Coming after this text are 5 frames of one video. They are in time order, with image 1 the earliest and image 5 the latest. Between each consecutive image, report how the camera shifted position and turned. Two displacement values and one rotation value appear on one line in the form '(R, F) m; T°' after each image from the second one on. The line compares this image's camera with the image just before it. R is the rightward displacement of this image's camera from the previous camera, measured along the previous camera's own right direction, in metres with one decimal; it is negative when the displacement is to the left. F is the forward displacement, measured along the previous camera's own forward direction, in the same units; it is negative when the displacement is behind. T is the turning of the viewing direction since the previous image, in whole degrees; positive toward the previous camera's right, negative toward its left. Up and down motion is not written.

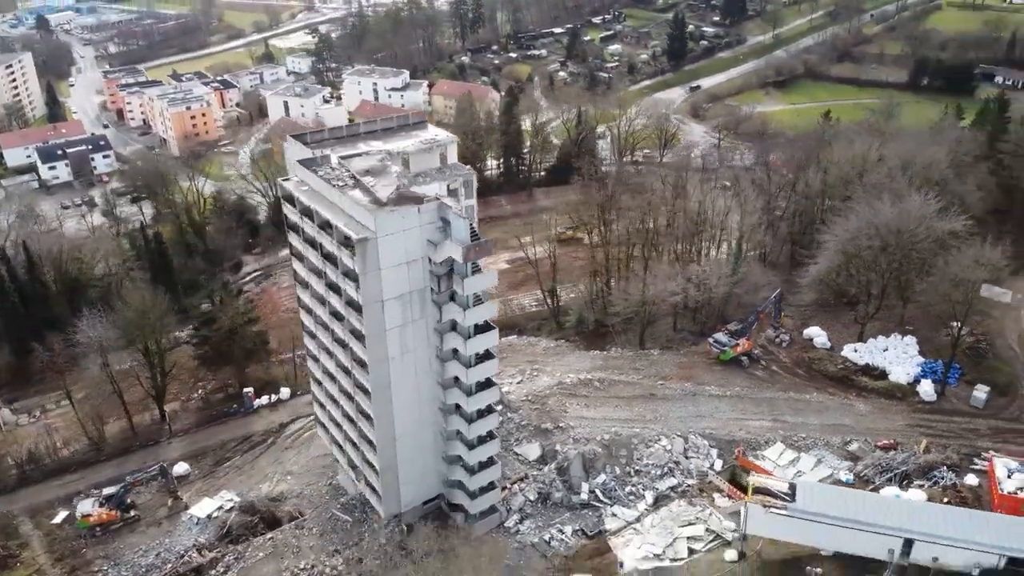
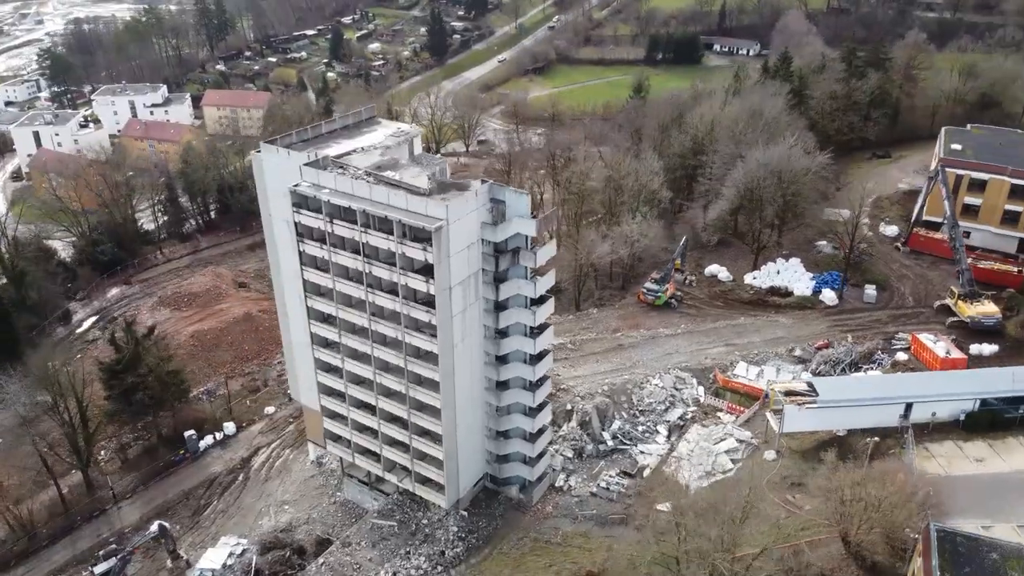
(-14.1, +0.8) m; +20°
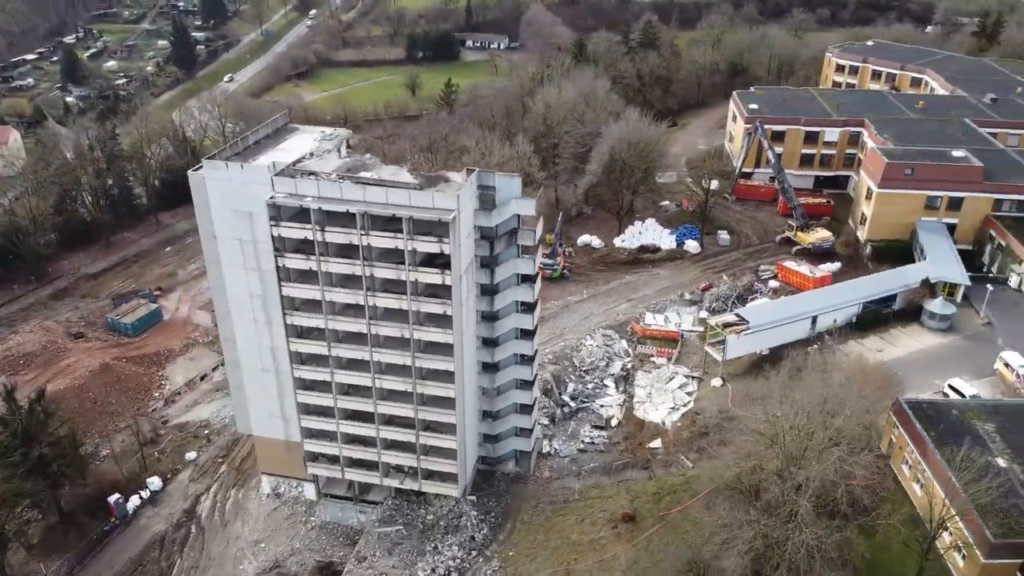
(-11.6, +0.4) m; +19°
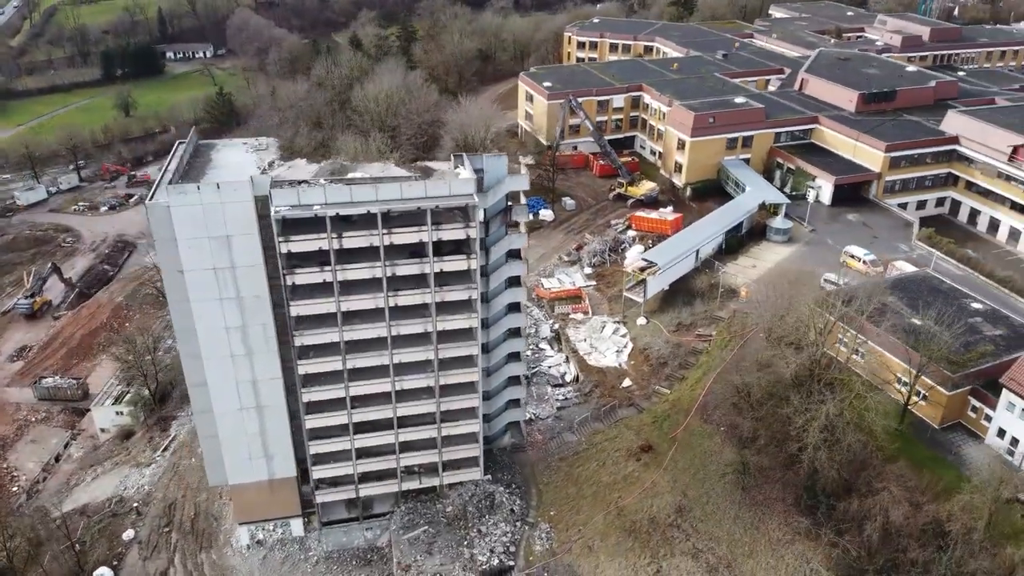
(-14.1, +1.3) m; +22°
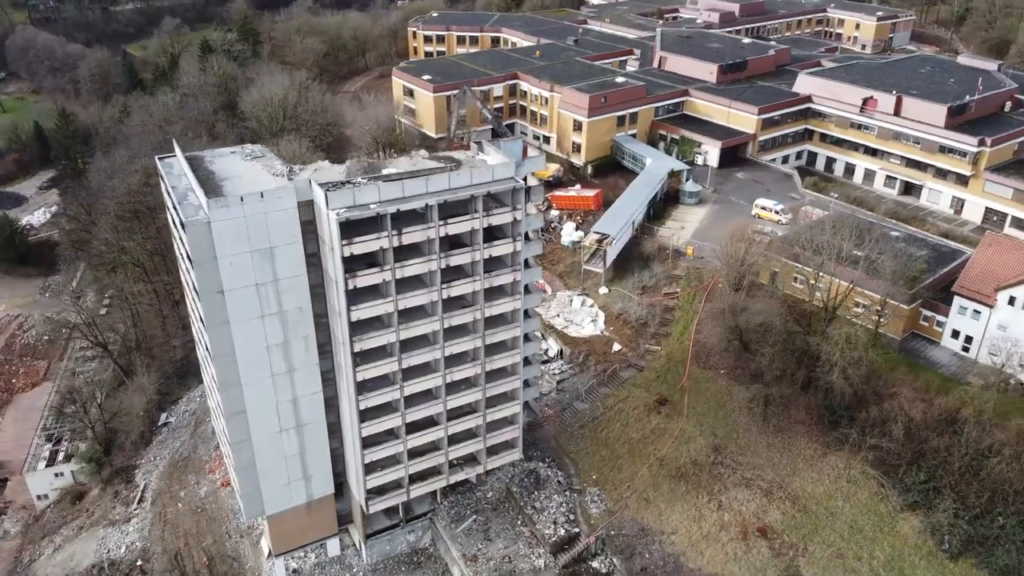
(-11.0, +0.5) m; +15°
